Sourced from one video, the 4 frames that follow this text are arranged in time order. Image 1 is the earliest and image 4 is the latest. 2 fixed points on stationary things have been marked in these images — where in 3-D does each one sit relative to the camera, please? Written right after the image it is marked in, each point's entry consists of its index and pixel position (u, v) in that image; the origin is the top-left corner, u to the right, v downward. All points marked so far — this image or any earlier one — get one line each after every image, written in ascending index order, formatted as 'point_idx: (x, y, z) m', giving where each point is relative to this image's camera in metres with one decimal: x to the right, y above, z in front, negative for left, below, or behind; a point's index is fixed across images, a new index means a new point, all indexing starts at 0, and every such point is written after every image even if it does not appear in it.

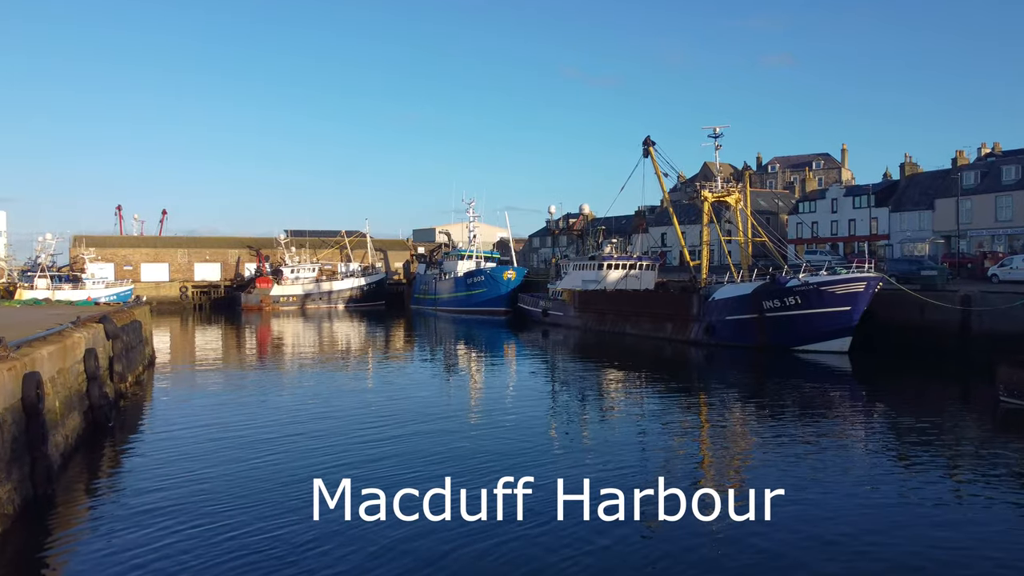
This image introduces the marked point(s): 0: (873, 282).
0: (+9.6, +0.2, +19.4) m
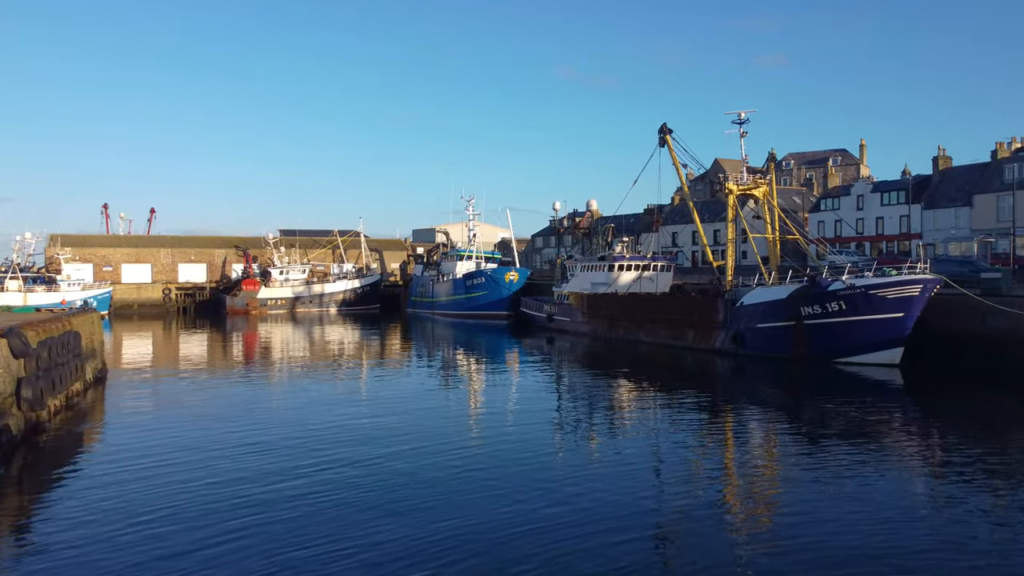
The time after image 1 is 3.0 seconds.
0: (+9.6, +0.1, +17.3) m
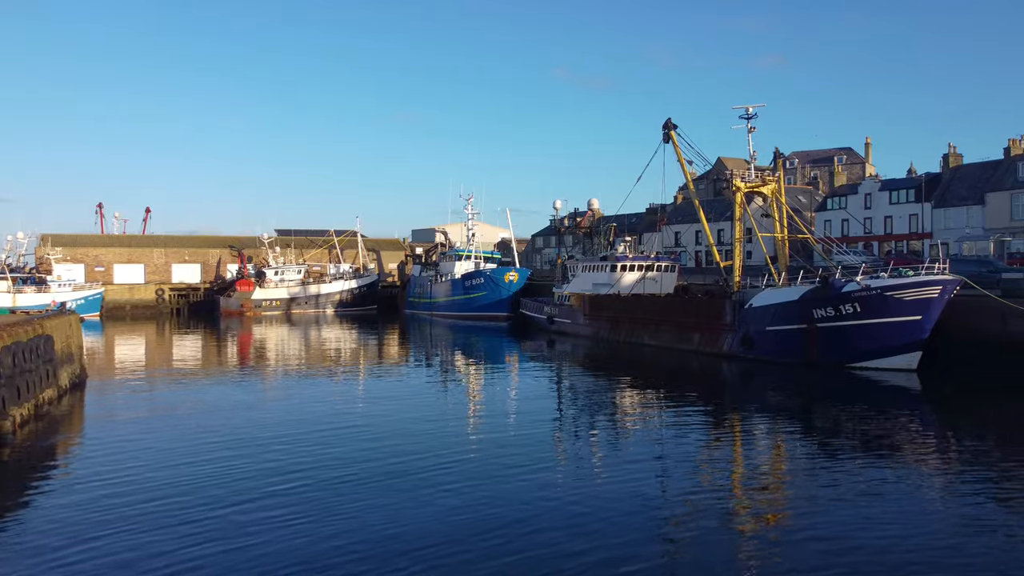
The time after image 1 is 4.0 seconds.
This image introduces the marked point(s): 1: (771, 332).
0: (+9.6, +0.1, +16.6) m
1: (+6.8, -1.1, +19.8) m
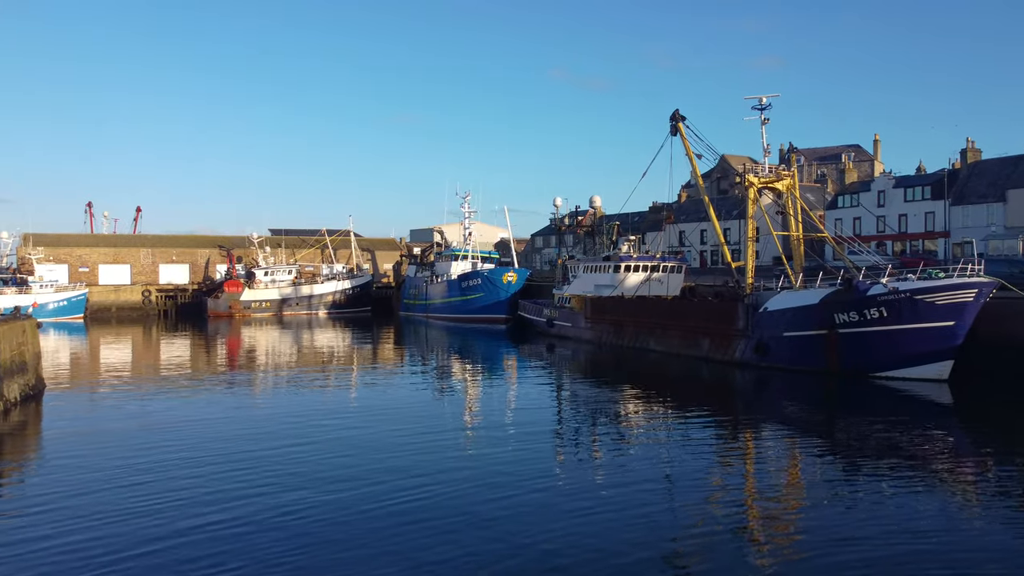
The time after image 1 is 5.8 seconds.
0: (+9.6, 0.0, +15.4) m
1: (+6.7, -1.2, +18.6) m
